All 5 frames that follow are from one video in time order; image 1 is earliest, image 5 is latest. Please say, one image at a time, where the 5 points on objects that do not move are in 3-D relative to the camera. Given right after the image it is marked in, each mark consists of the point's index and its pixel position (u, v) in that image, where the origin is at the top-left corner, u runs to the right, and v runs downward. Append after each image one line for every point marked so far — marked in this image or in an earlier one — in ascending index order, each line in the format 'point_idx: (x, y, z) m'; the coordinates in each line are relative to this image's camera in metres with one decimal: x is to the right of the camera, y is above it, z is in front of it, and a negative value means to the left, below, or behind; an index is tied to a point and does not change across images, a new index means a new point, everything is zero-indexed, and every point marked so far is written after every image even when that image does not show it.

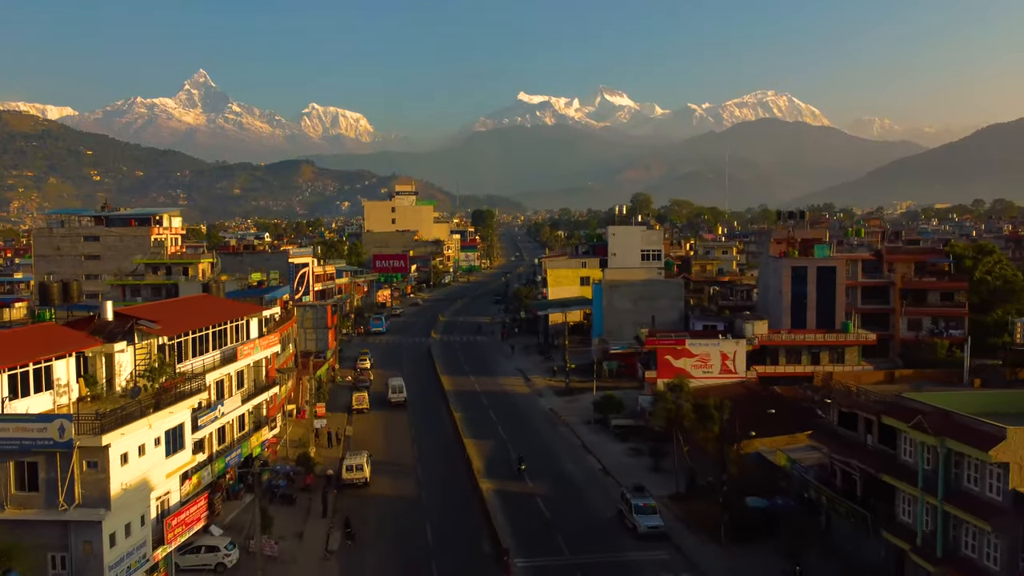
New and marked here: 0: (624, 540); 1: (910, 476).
0: (+2.2, -4.9, +16.1) m
1: (+6.4, -3.0, +13.0) m
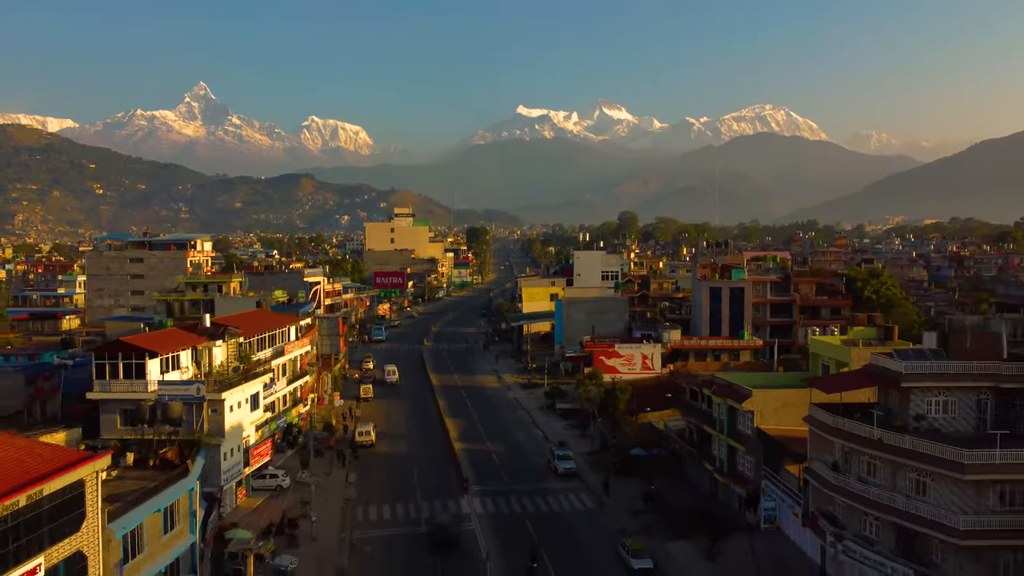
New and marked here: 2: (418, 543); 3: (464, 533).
0: (+1.1, -5.5, +24.0) m
1: (+5.2, -3.5, +20.9) m
2: (-2.2, -5.9, +19.0) m
3: (-1.2, -5.9, +19.8) m
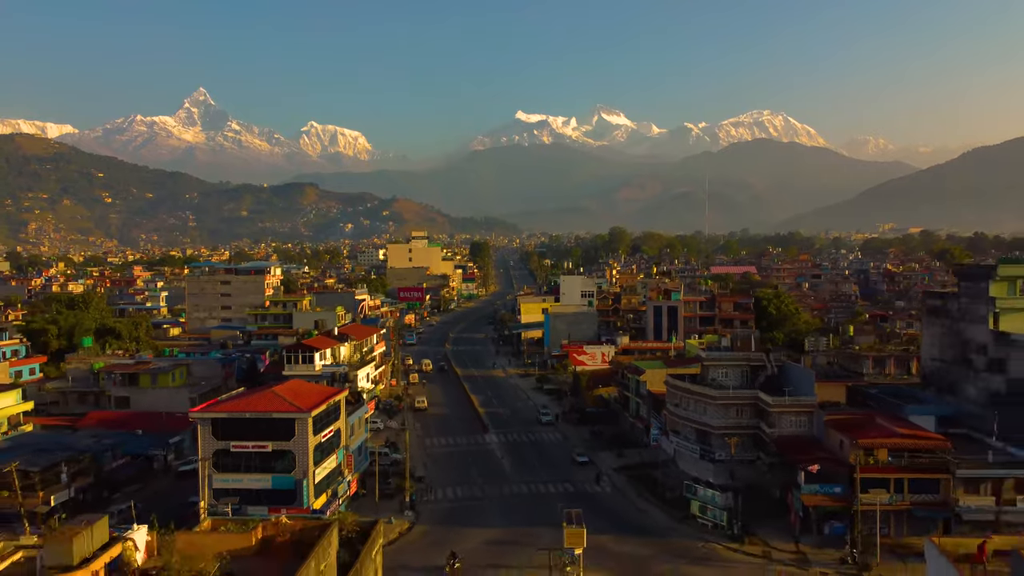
0: (+1.2, -6.6, +39.8) m
1: (+5.4, -4.6, +36.7) m
2: (-2.1, -7.0, +34.8) m
3: (-1.0, -7.0, +35.7) m
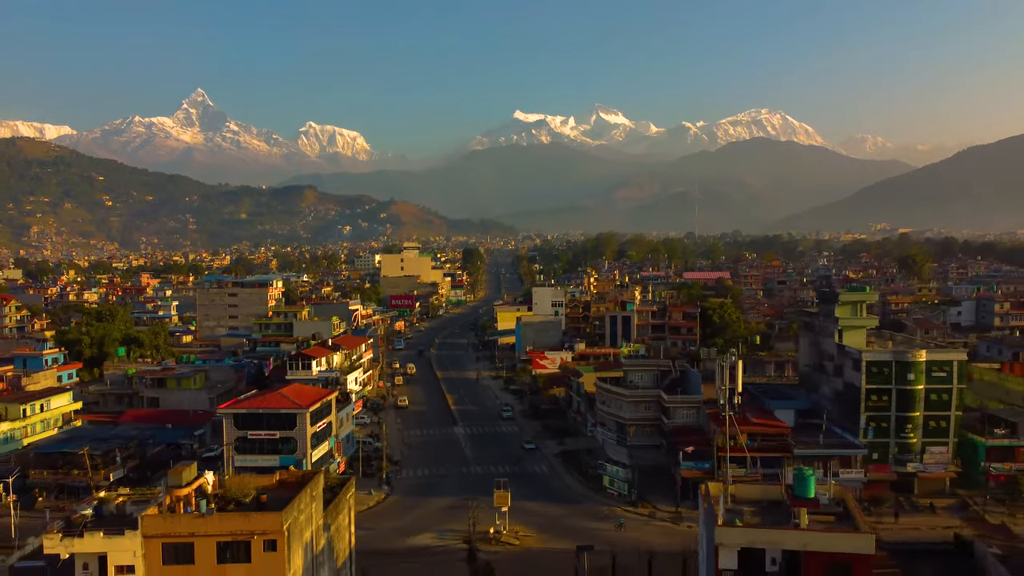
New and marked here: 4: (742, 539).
0: (-0.8, -7.6, +47.5) m
1: (+3.4, -5.5, +44.4) m
2: (-4.0, -8.0, +42.5) m
3: (-3.0, -7.9, +43.3) m
4: (+4.2, -4.6, +15.0) m
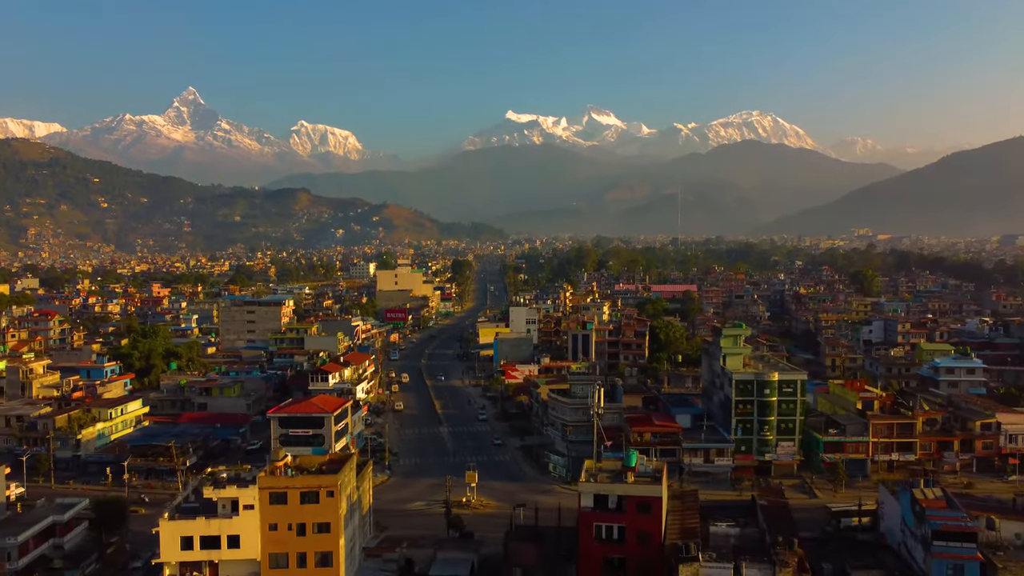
0: (-2.6, -9.6, +59.5) m
1: (+1.6, -7.6, +56.5) m
2: (-5.8, -10.0, +54.5) m
3: (-4.8, -10.0, +55.3) m
4: (+2.7, -6.6, +27.1) m
